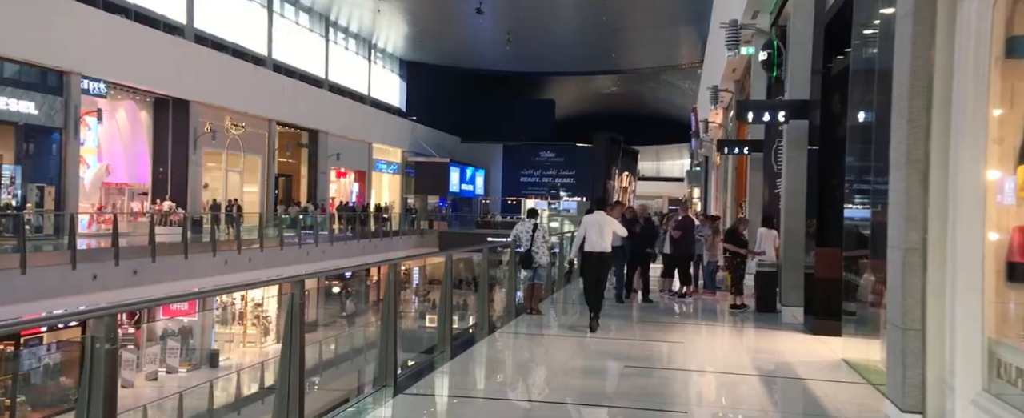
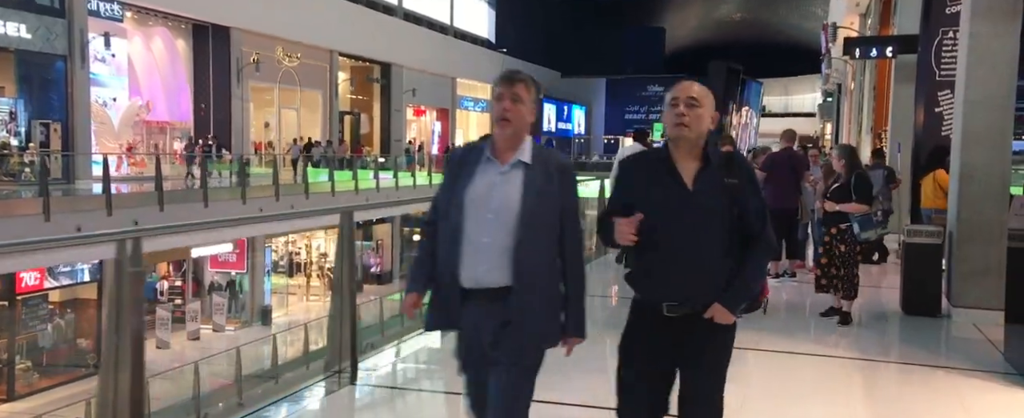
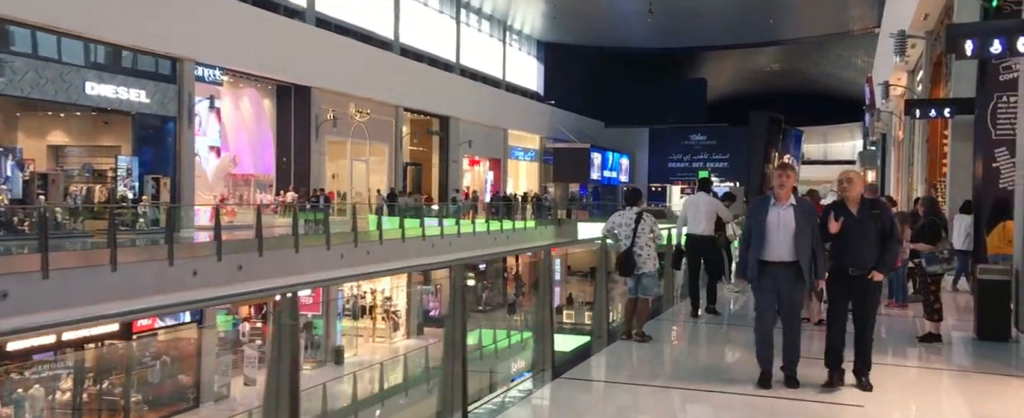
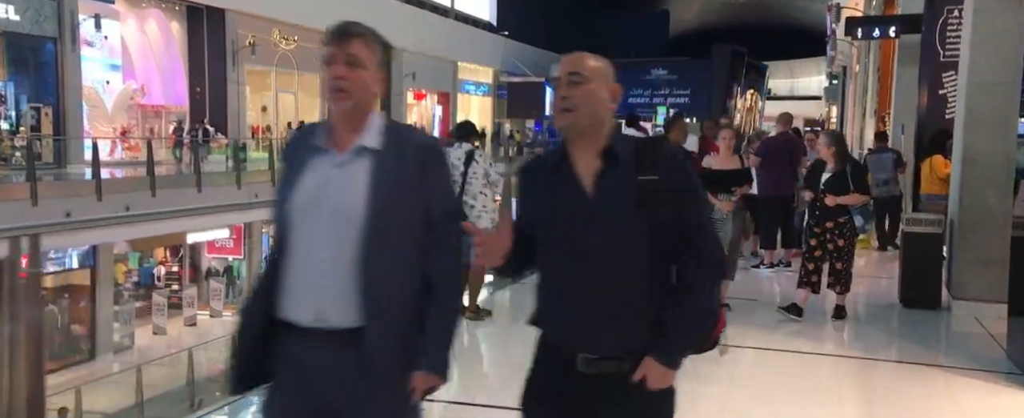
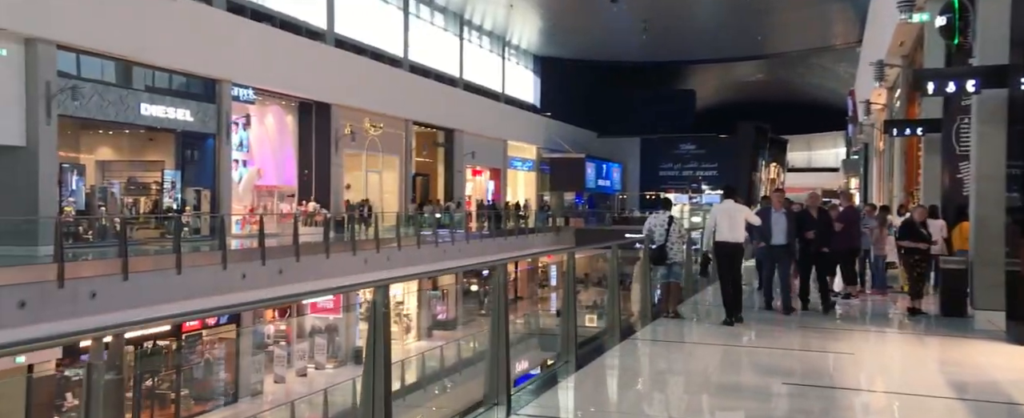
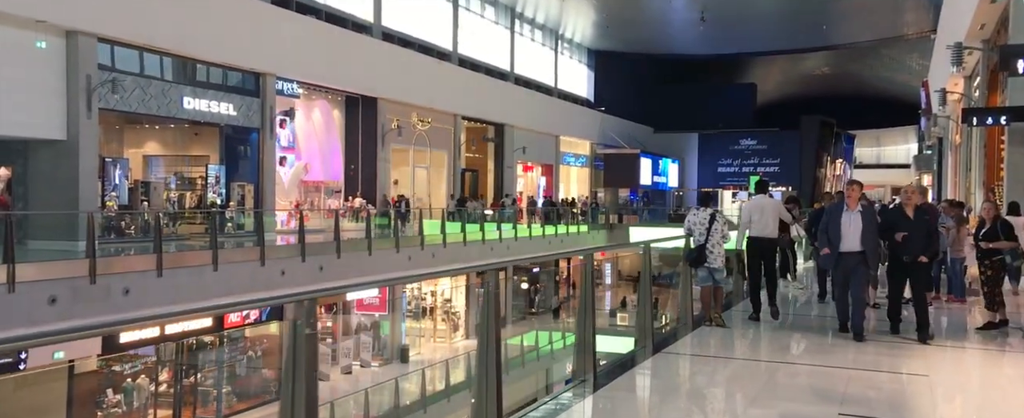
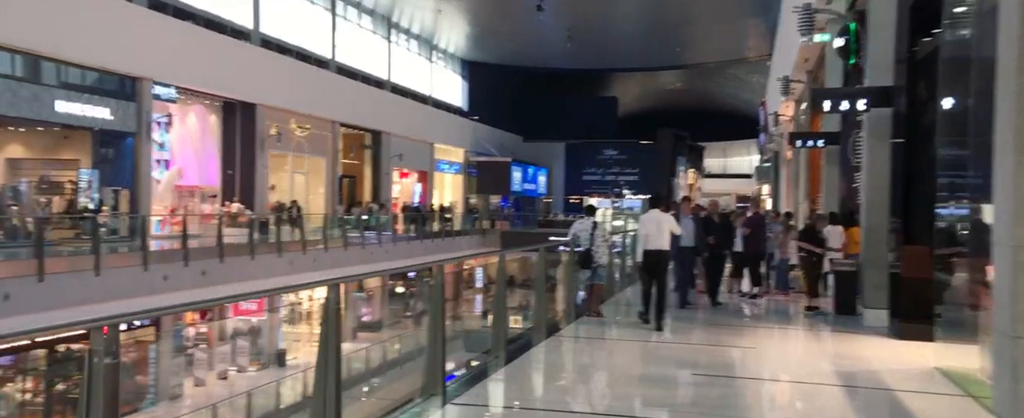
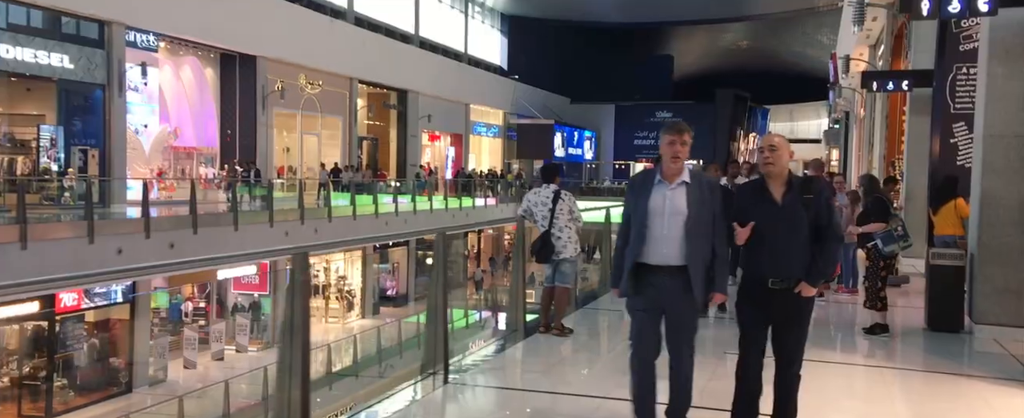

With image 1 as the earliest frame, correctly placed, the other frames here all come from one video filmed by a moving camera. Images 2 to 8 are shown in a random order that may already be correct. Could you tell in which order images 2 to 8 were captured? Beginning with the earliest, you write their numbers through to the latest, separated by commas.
7, 5, 6, 3, 8, 2, 4
